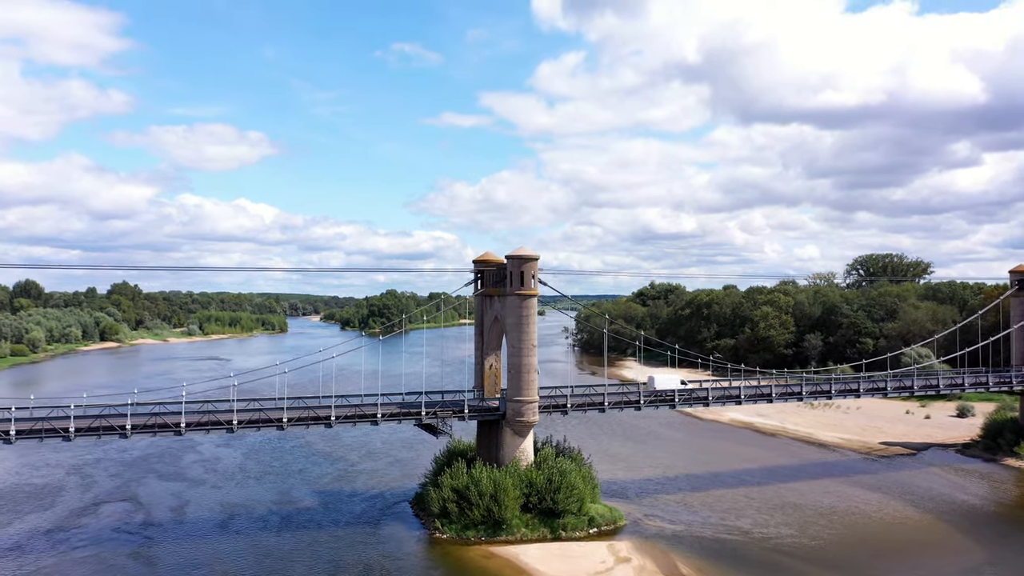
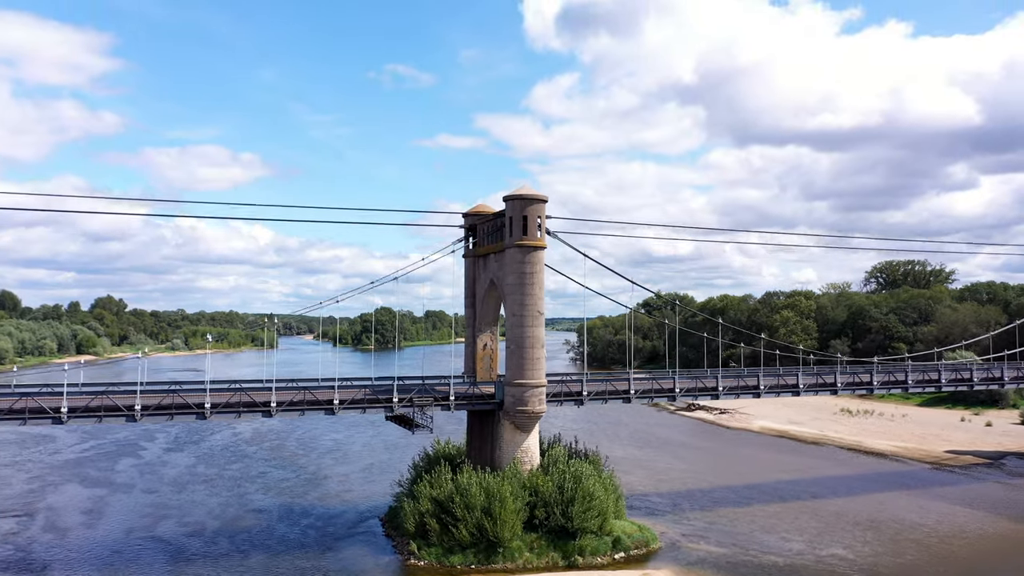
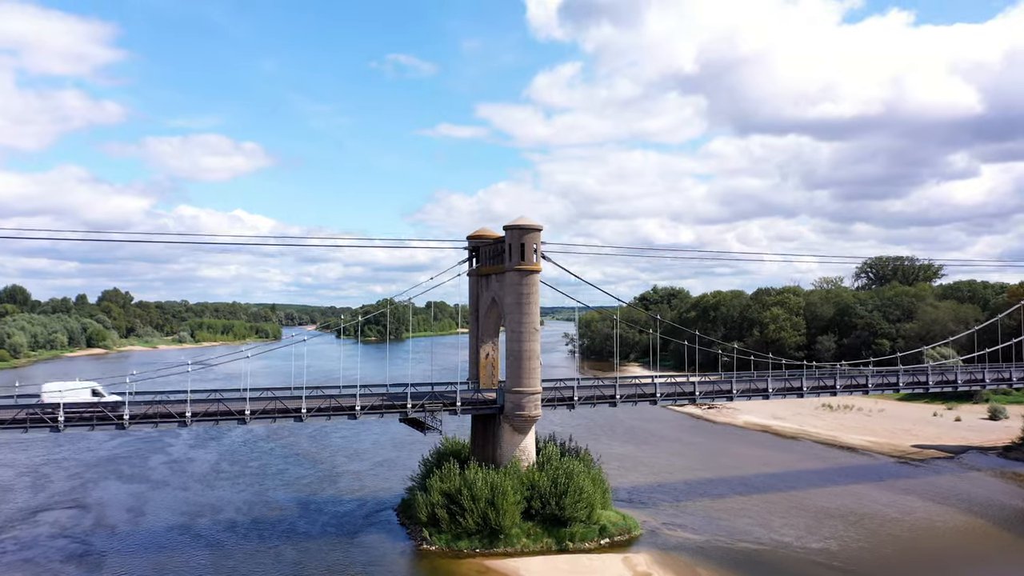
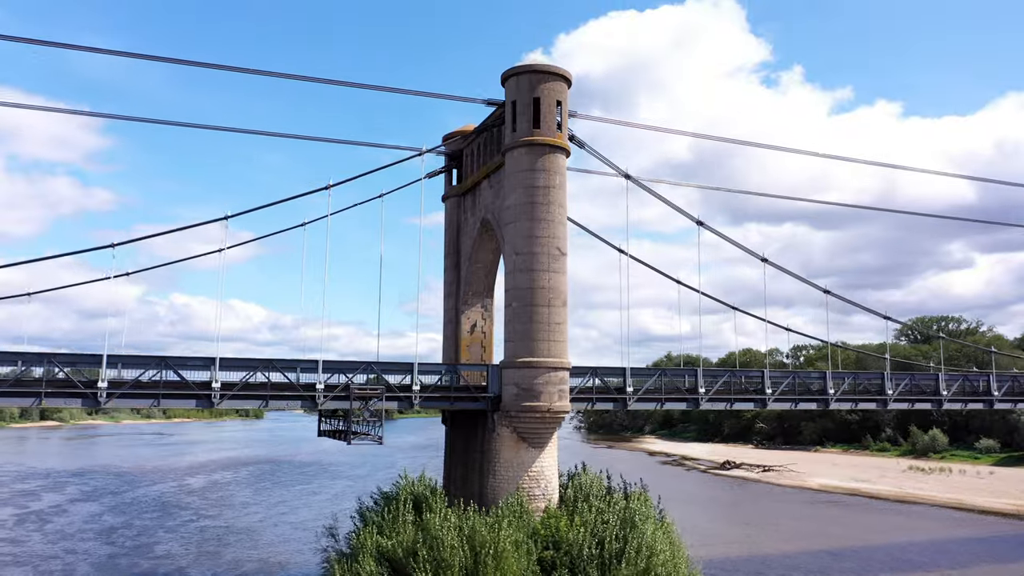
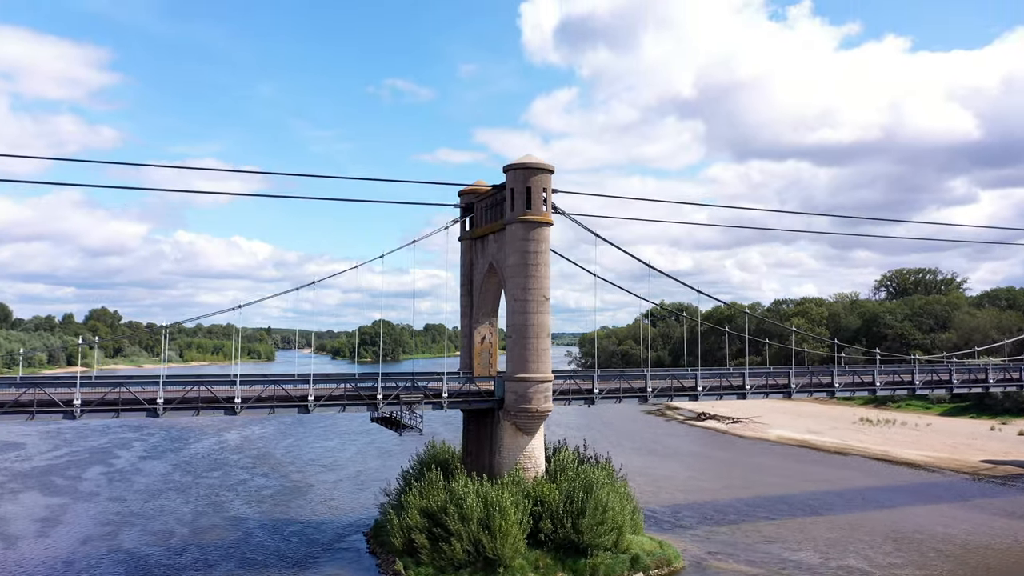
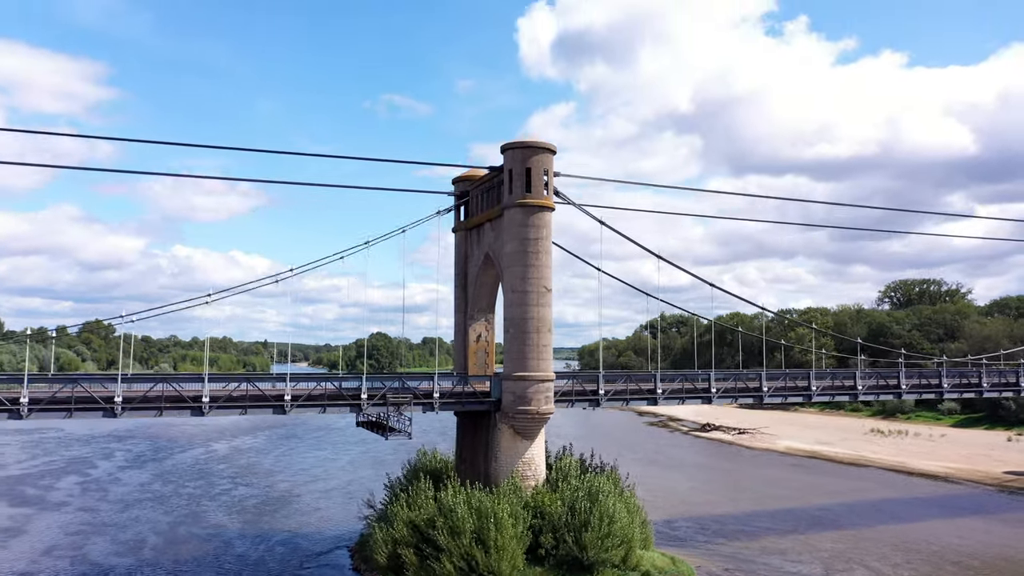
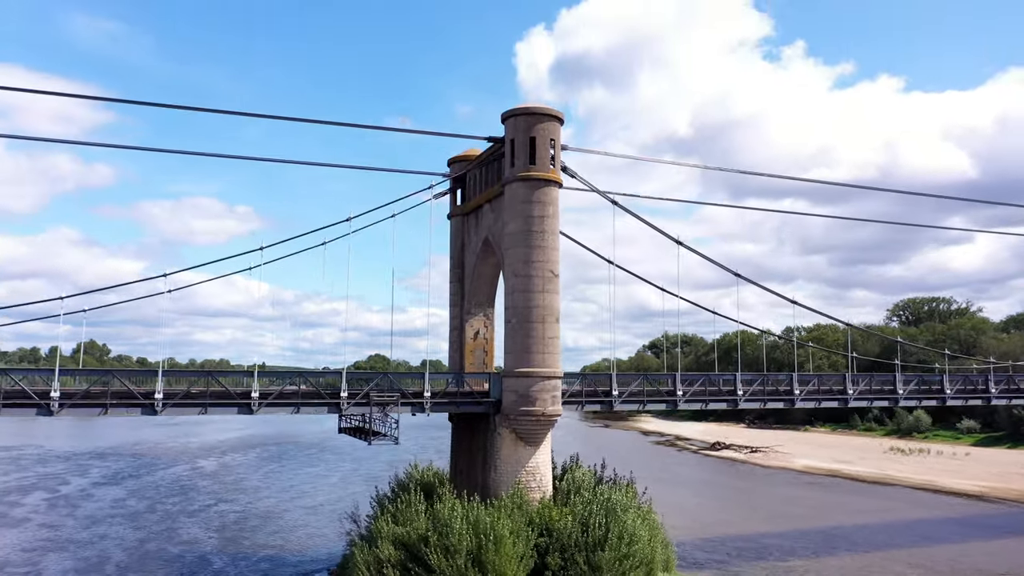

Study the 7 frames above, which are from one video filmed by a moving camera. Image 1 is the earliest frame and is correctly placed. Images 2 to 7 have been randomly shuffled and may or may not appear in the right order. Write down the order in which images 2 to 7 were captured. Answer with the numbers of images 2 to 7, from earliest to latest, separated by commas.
3, 2, 5, 6, 7, 4
